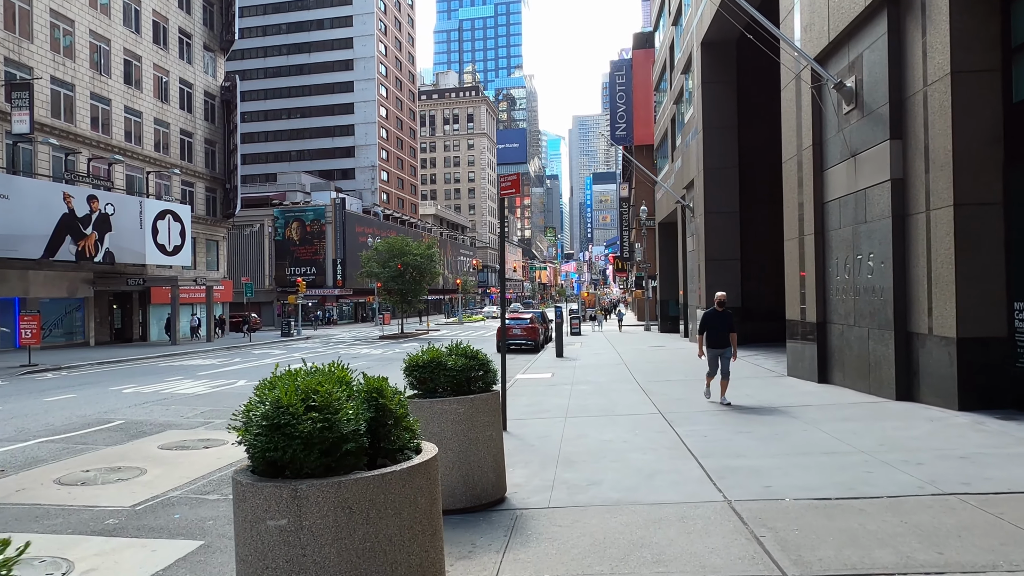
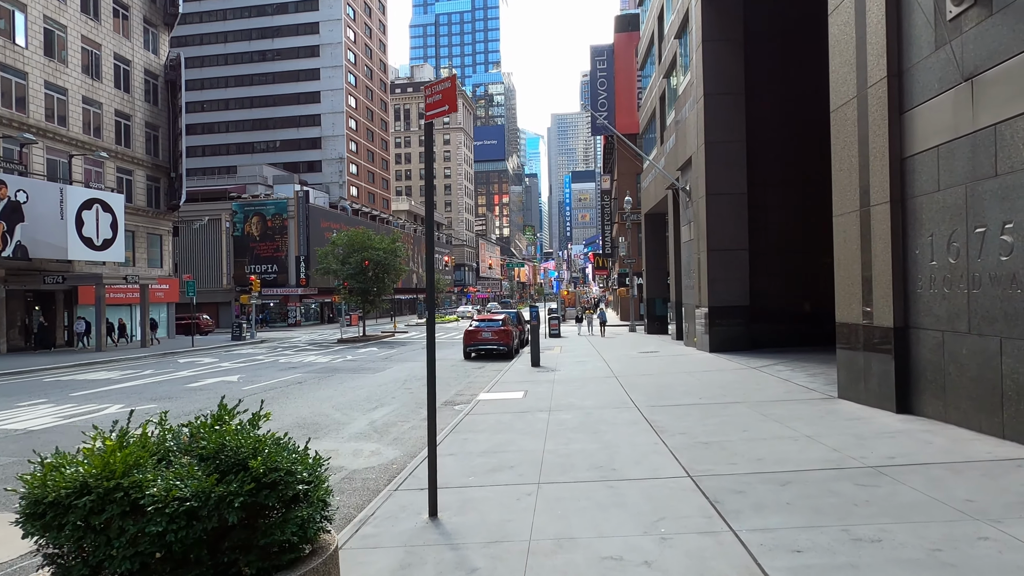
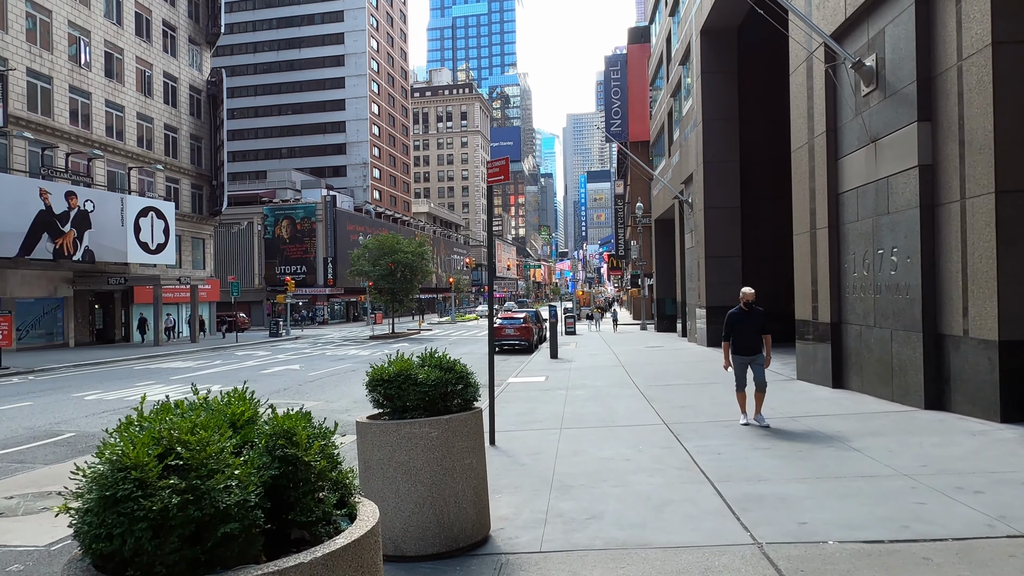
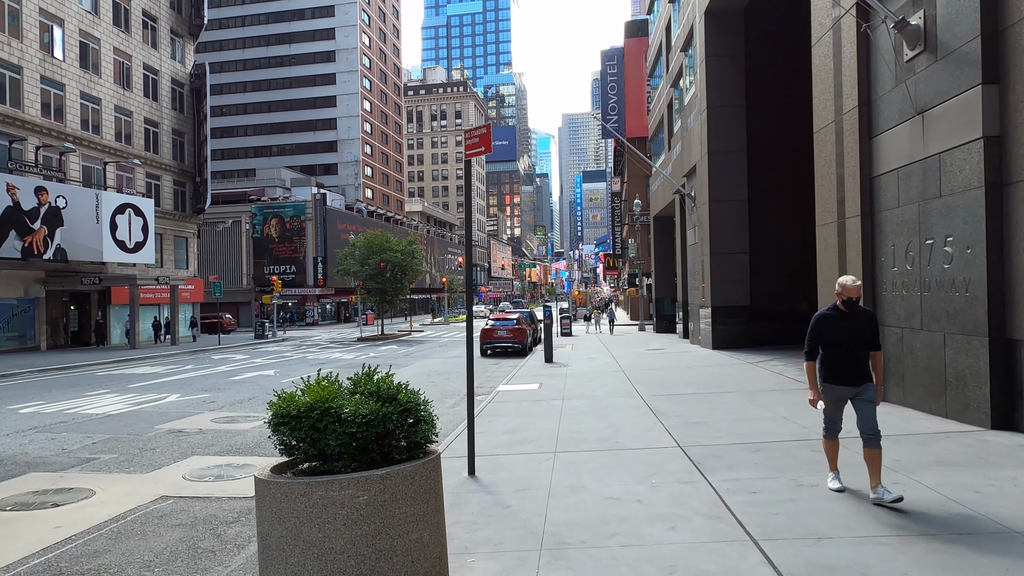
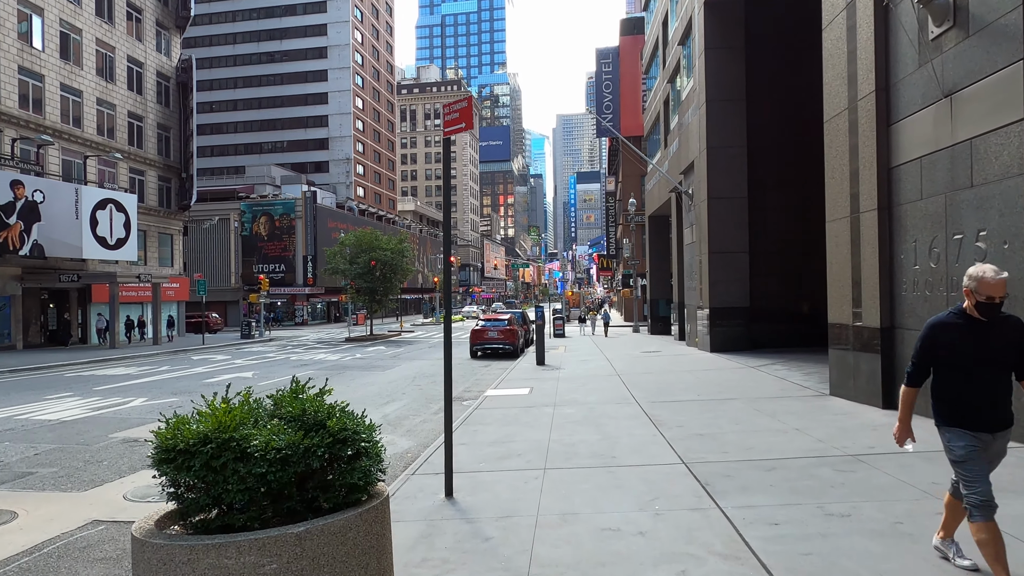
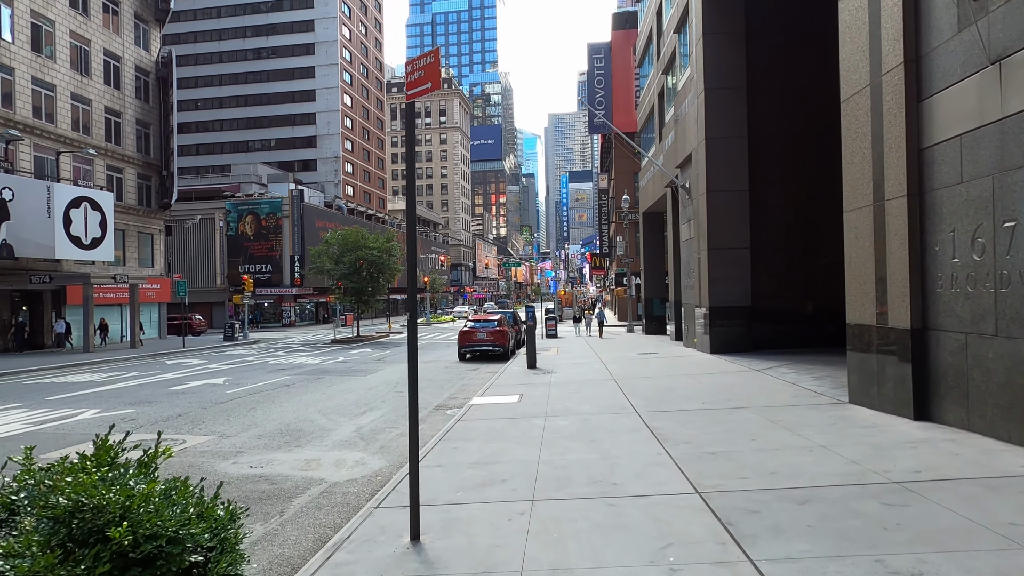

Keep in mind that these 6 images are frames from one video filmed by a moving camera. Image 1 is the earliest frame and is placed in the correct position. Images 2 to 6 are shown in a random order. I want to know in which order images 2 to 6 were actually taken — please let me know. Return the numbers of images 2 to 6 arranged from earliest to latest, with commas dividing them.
3, 4, 5, 2, 6
